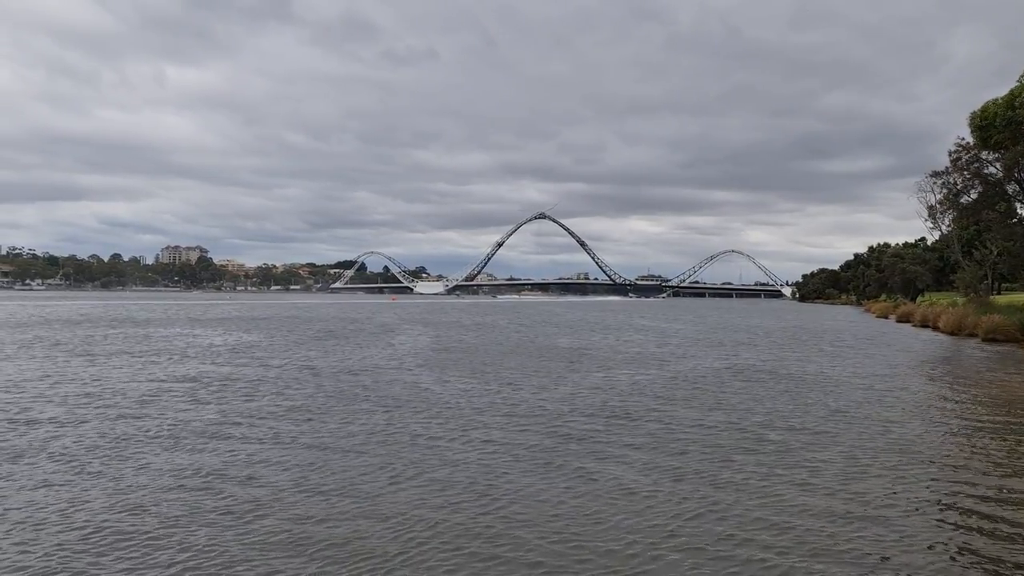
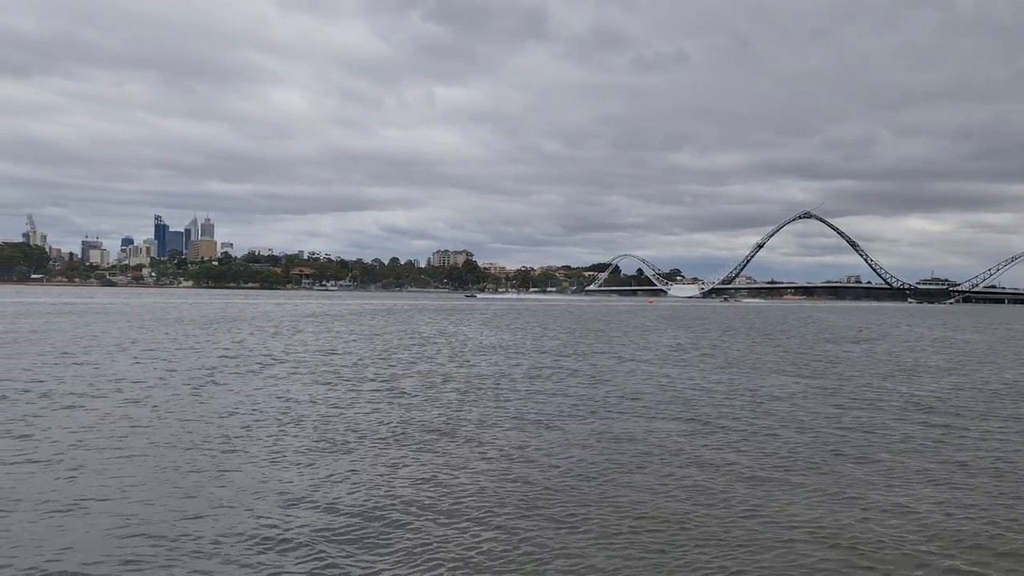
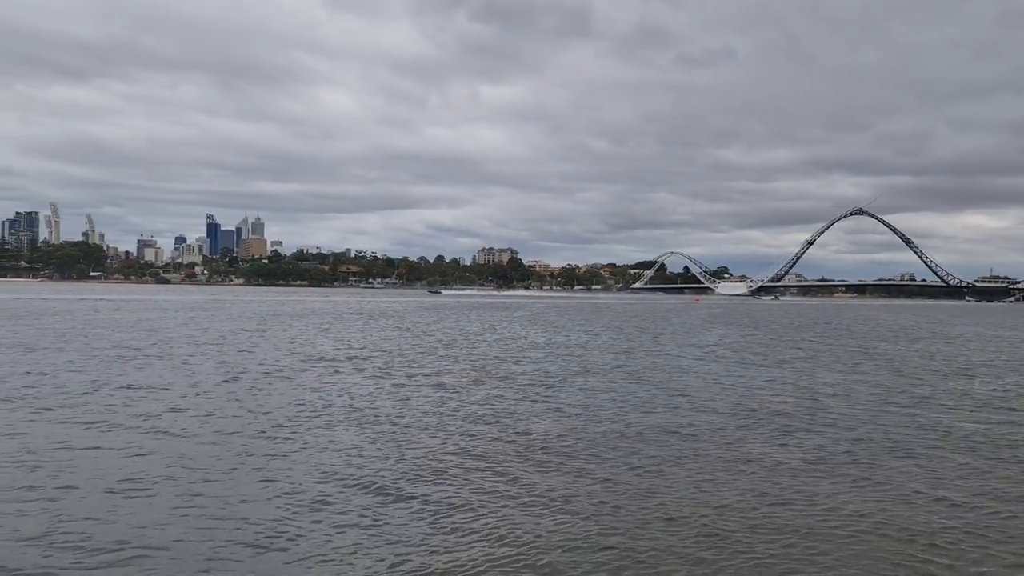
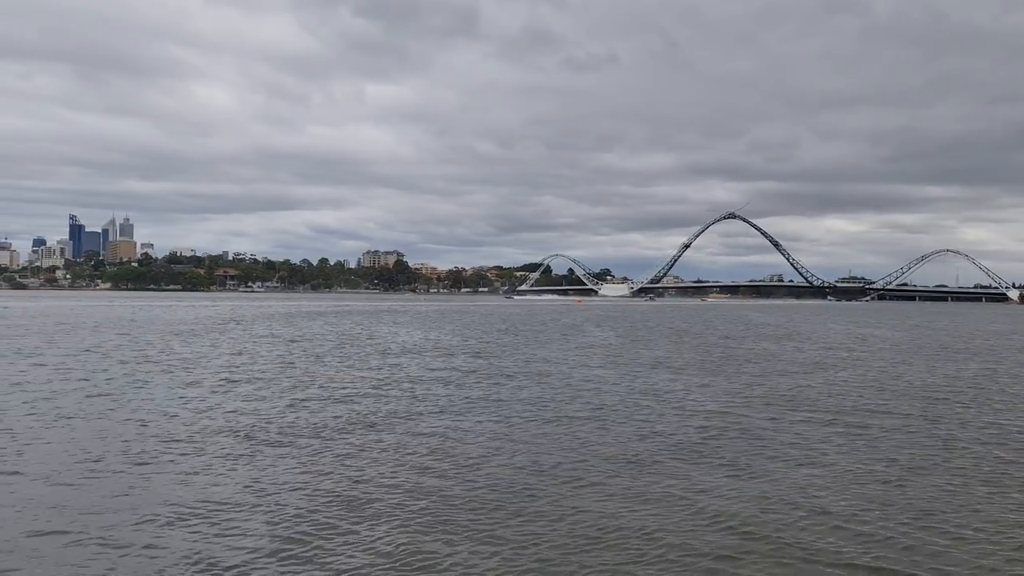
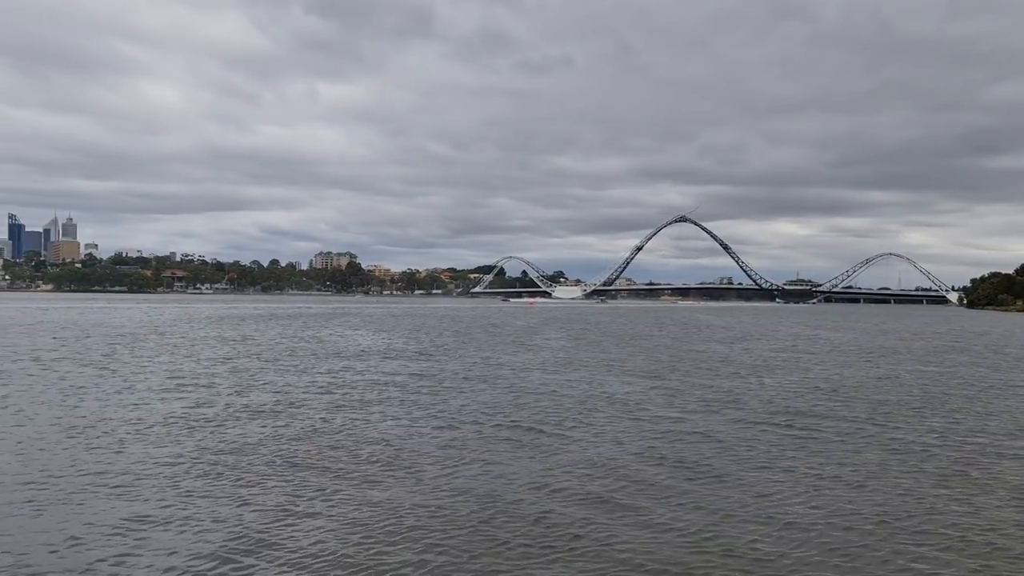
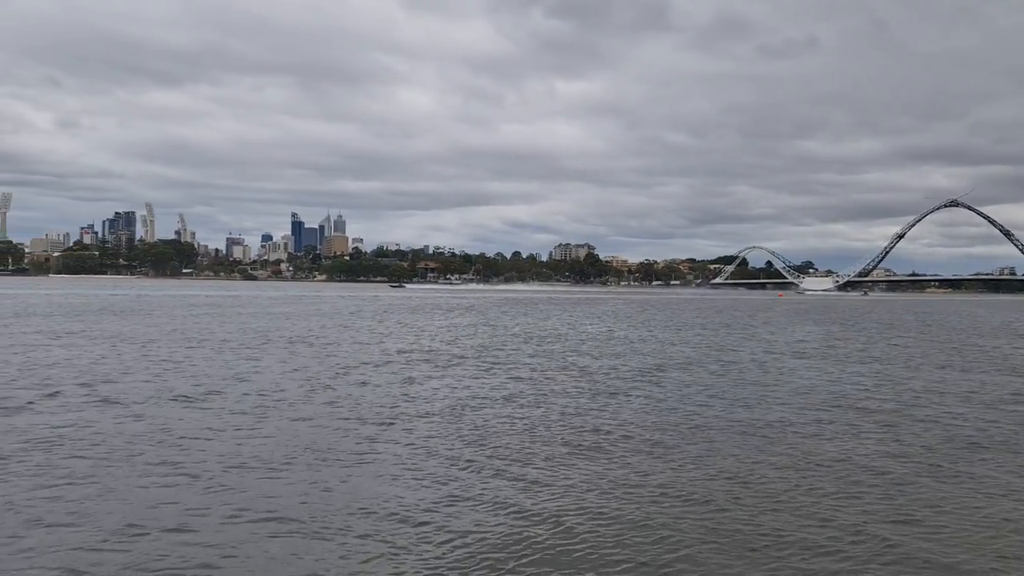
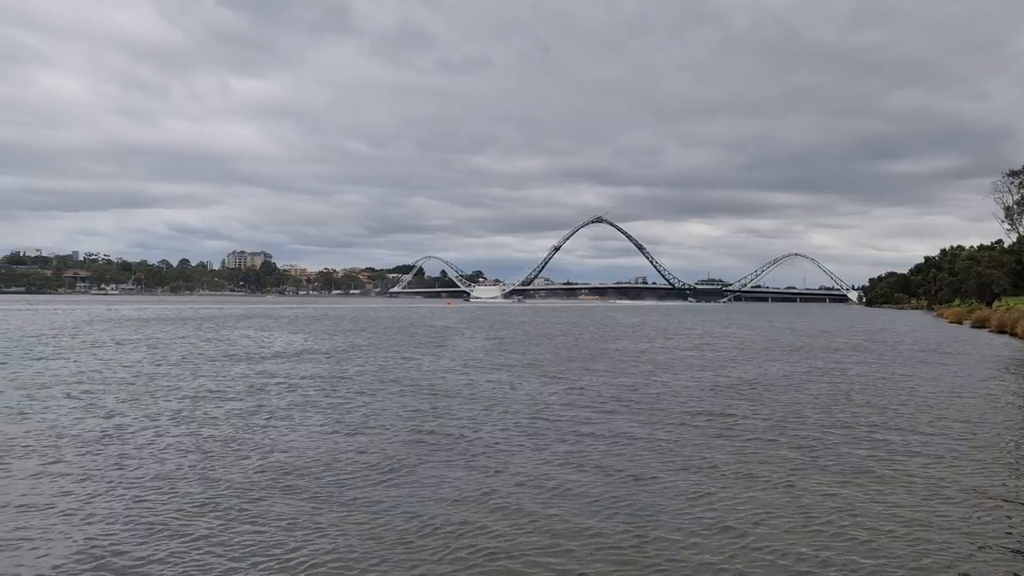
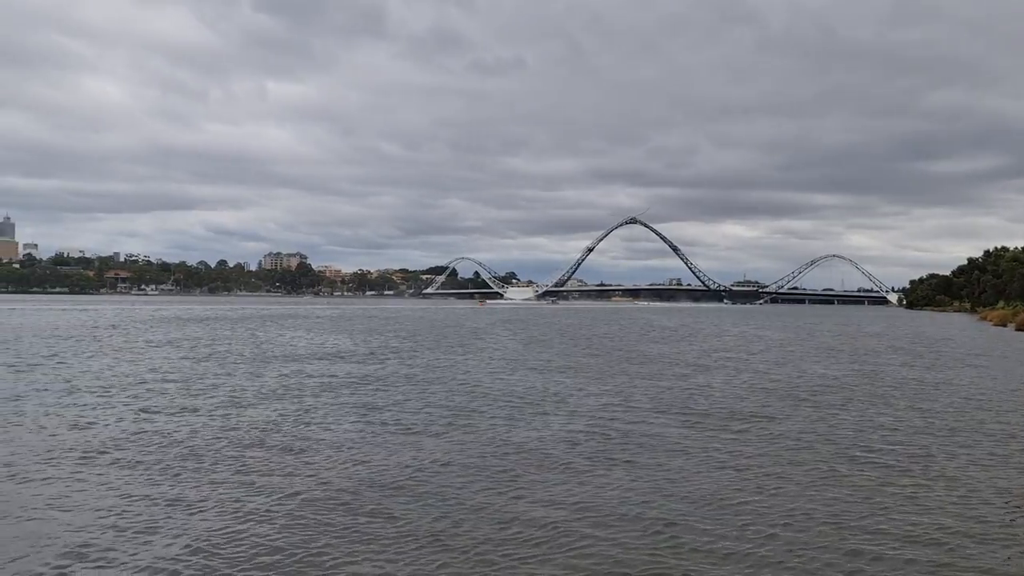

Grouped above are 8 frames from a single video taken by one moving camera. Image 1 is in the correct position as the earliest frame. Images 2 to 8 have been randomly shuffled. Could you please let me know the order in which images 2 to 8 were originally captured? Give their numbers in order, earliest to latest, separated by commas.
7, 8, 5, 4, 2, 3, 6
